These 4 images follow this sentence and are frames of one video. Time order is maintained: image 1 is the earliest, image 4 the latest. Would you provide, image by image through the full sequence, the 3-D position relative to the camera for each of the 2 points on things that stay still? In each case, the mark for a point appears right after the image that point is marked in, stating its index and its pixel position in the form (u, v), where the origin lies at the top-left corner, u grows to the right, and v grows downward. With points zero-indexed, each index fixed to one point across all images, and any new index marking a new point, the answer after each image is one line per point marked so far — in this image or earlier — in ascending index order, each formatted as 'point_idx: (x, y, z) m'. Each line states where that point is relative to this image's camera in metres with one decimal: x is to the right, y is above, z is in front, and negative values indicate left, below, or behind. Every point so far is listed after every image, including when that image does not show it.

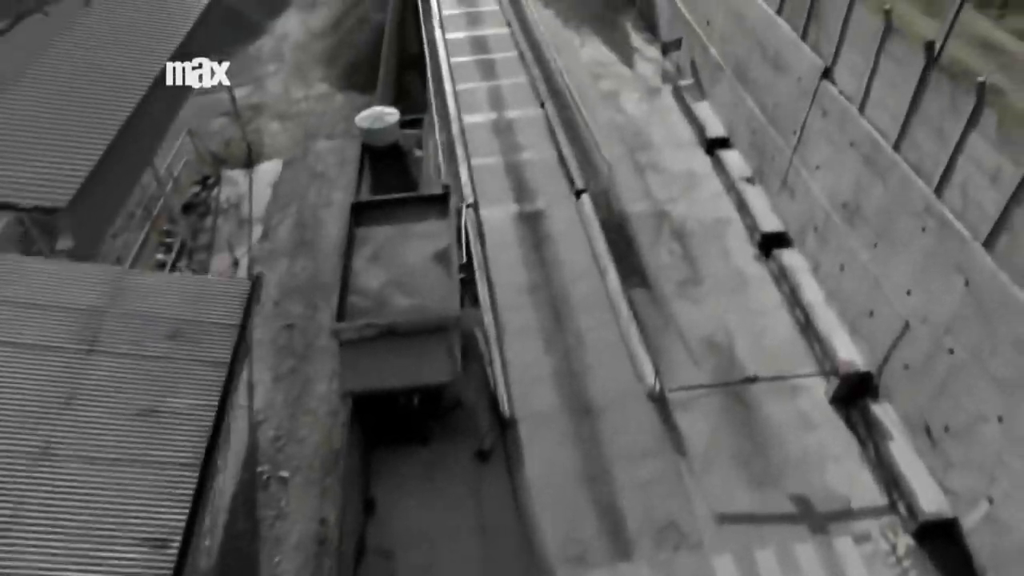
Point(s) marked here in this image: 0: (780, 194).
0: (+4.3, +1.5, +12.4) m
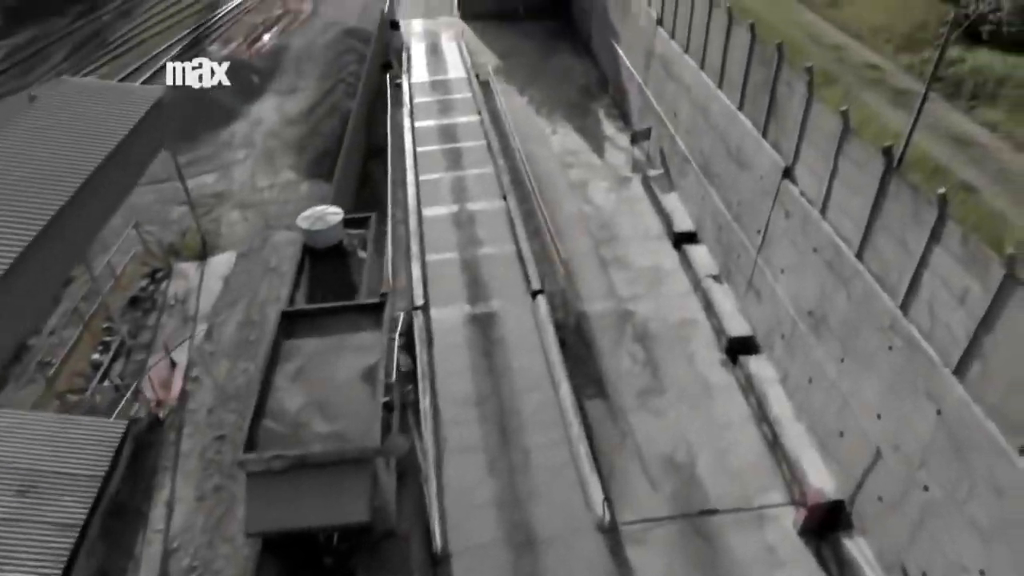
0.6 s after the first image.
0: (+3.6, -0.1, +11.7) m
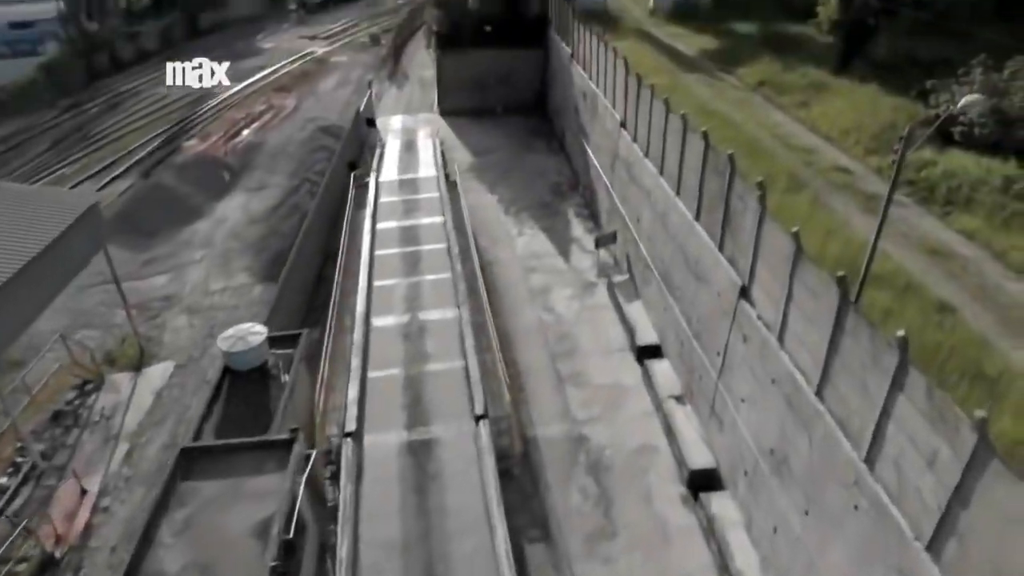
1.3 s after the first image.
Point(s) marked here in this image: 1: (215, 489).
0: (+2.7, -1.8, +10.6) m
1: (-3.2, -2.2, +8.3) m
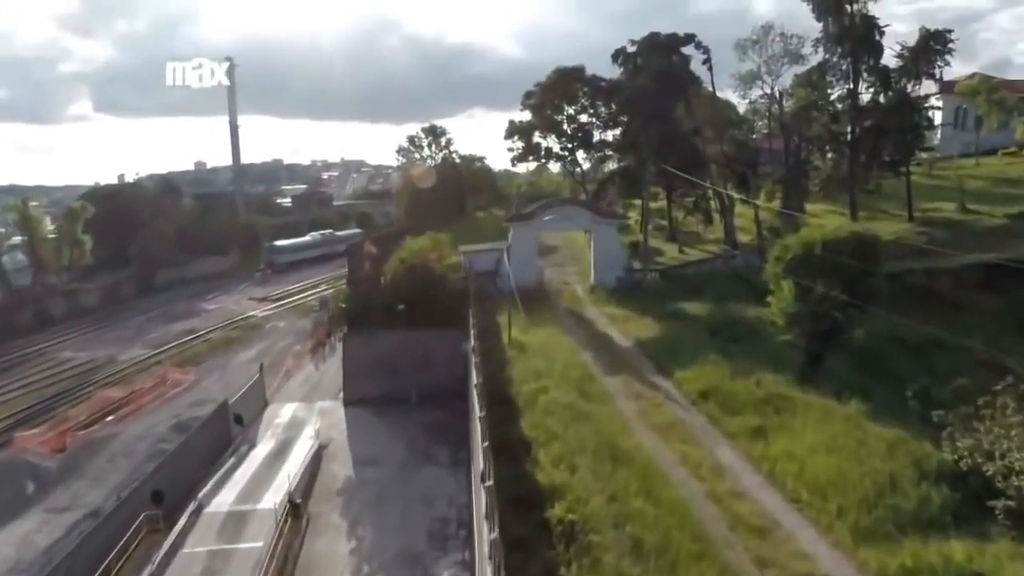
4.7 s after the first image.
0: (+0.1, -5.9, +3.9) m
1: (-5.9, -5.4, +1.6) m
